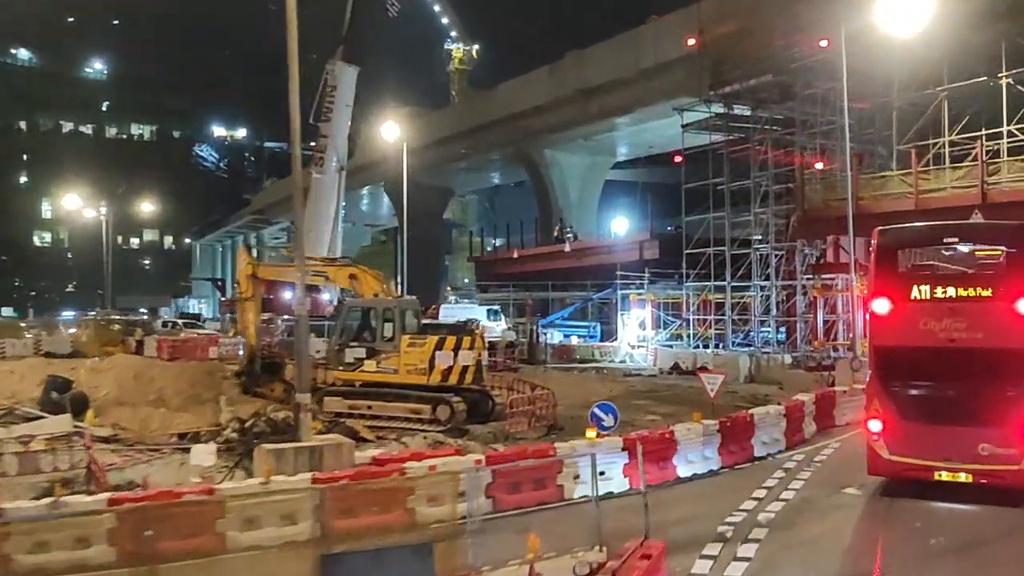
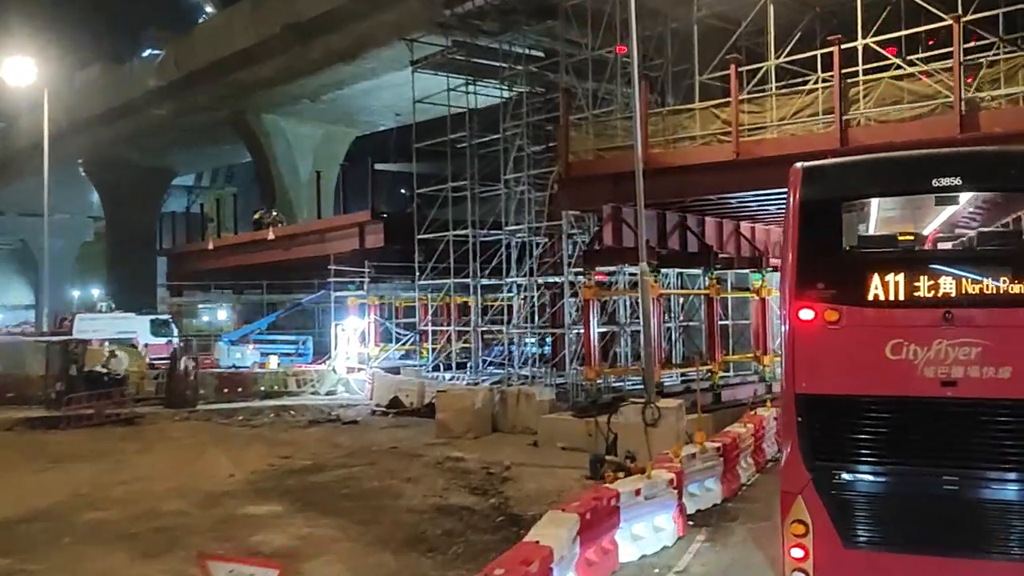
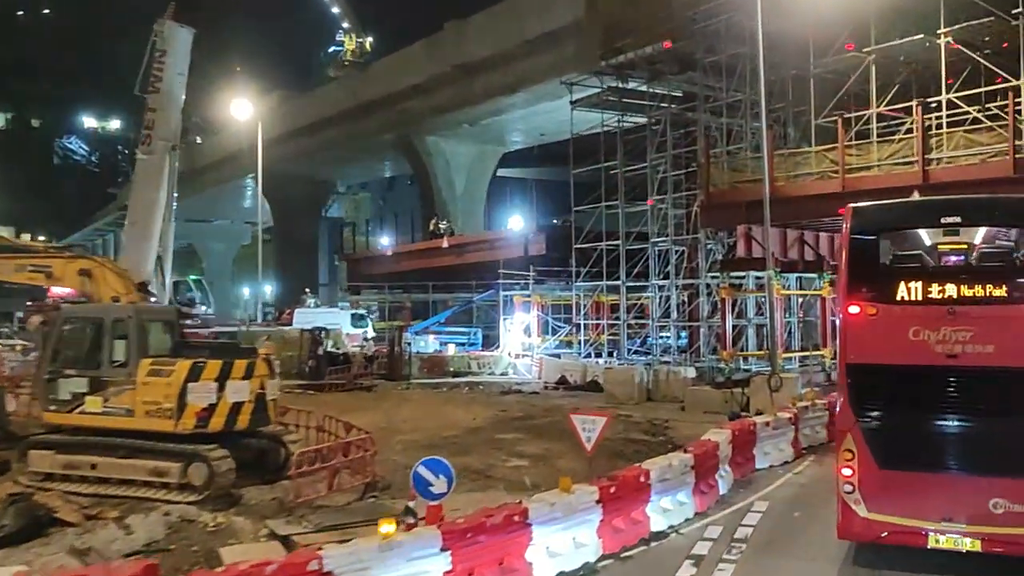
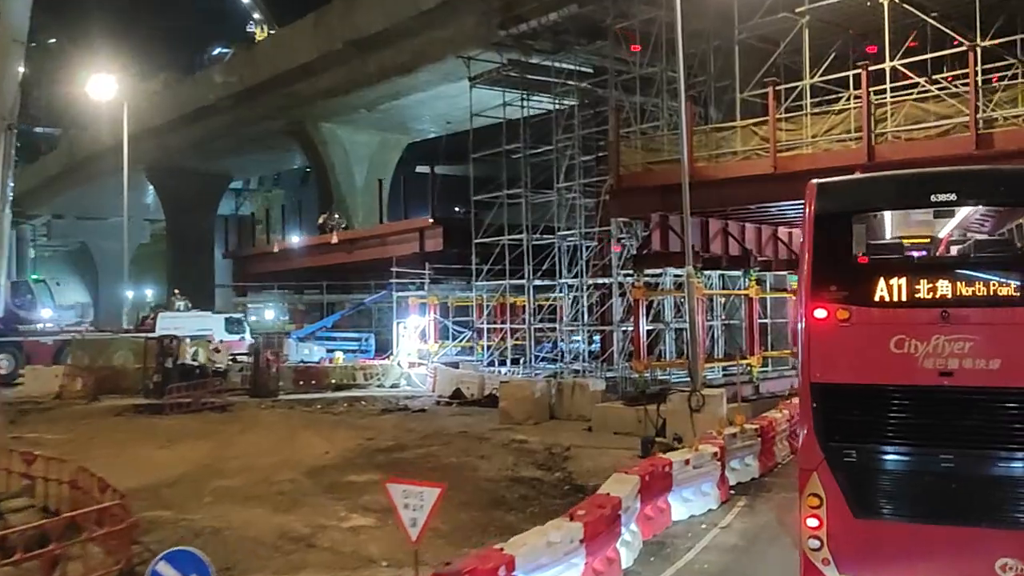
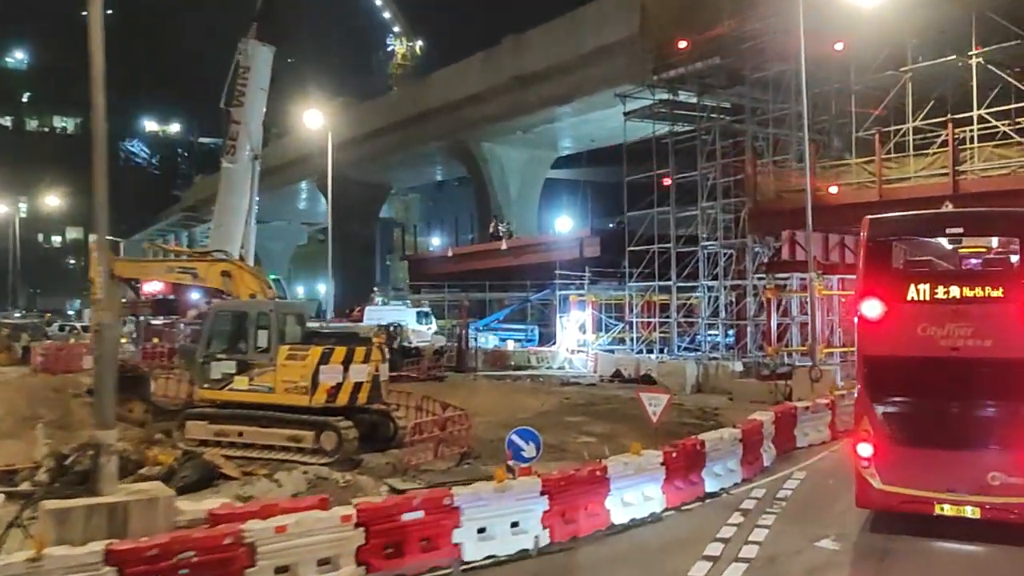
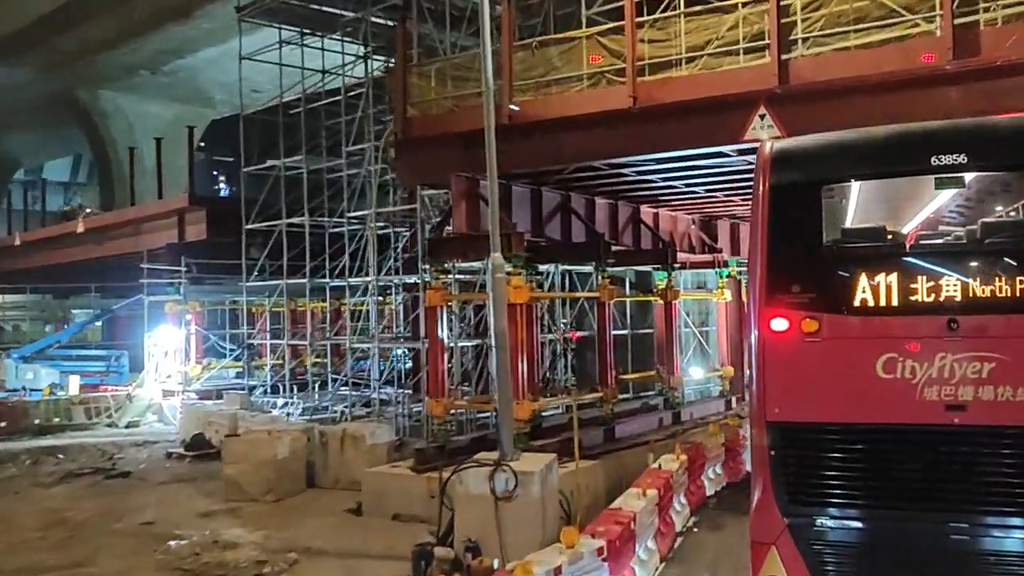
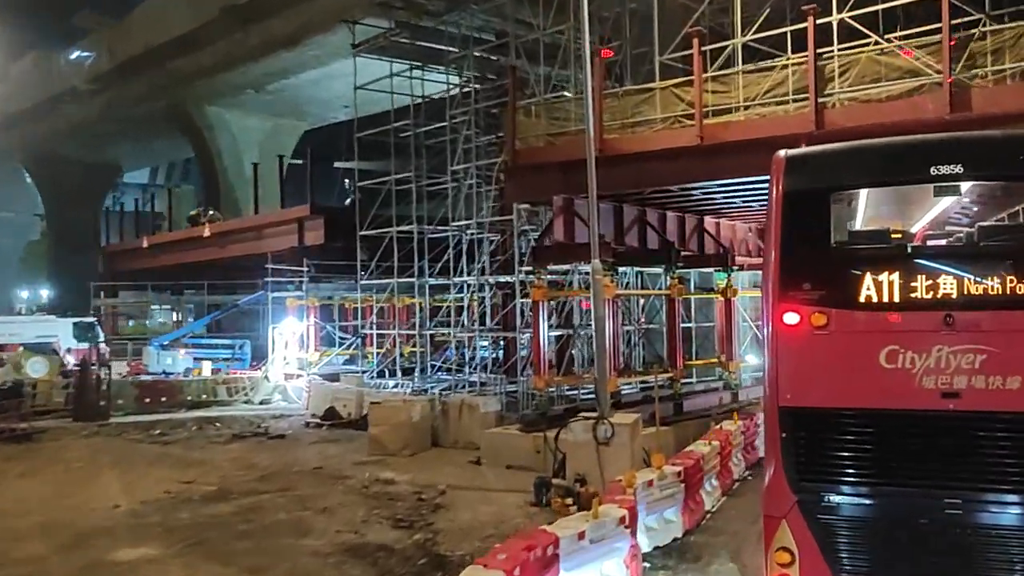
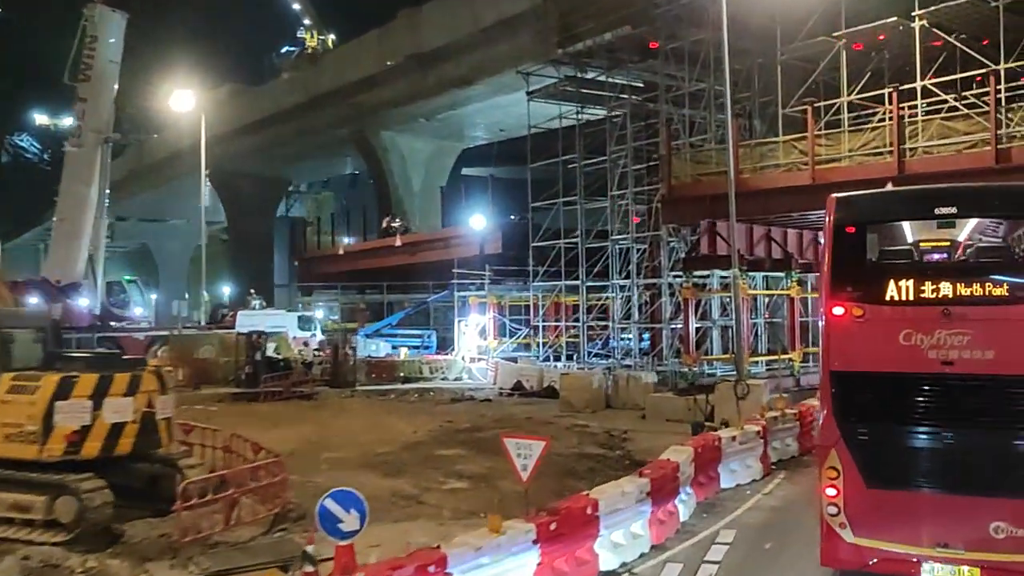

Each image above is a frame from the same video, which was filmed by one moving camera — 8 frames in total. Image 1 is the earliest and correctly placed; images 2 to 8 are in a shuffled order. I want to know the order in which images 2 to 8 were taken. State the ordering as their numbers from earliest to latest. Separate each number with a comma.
5, 3, 8, 4, 2, 7, 6
